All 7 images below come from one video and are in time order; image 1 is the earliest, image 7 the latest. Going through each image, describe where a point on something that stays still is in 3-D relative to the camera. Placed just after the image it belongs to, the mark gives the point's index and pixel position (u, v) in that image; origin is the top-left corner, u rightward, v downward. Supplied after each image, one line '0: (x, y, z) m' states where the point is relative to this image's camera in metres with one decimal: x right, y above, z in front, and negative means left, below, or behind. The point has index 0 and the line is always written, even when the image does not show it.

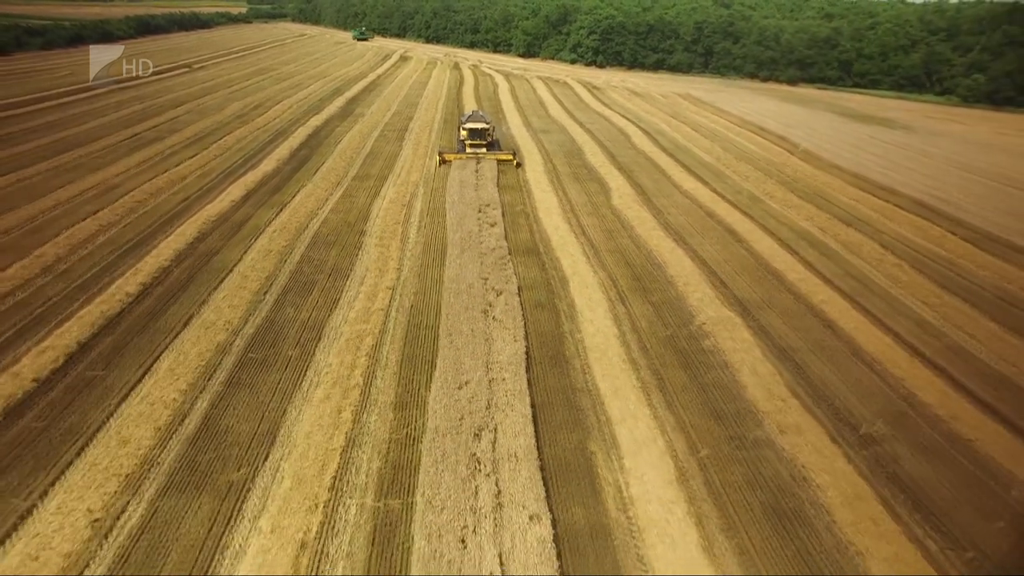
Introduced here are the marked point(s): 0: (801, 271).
0: (+9.6, +0.5, +12.0) m
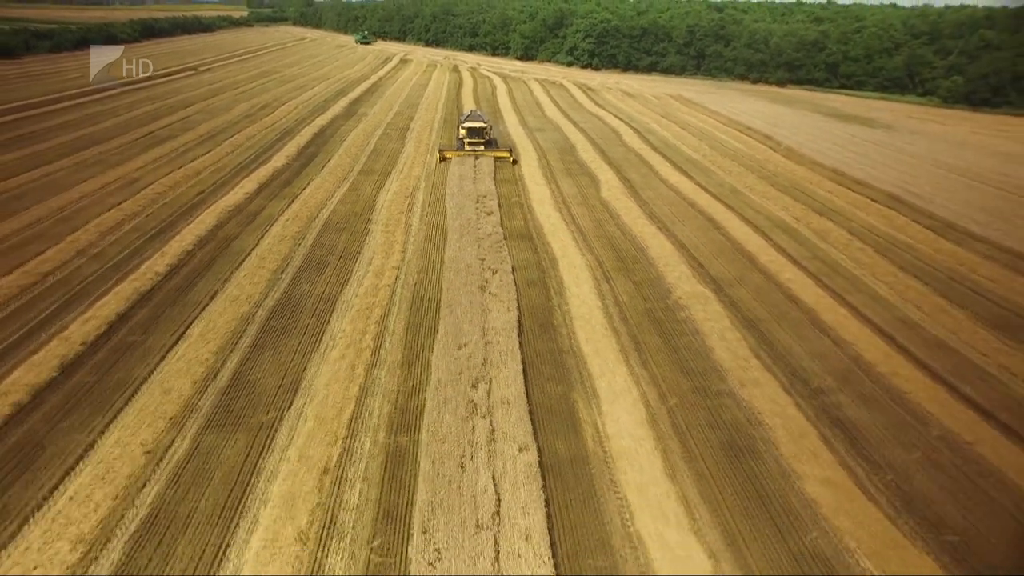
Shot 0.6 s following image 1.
0: (+9.4, +1.2, +13.1) m
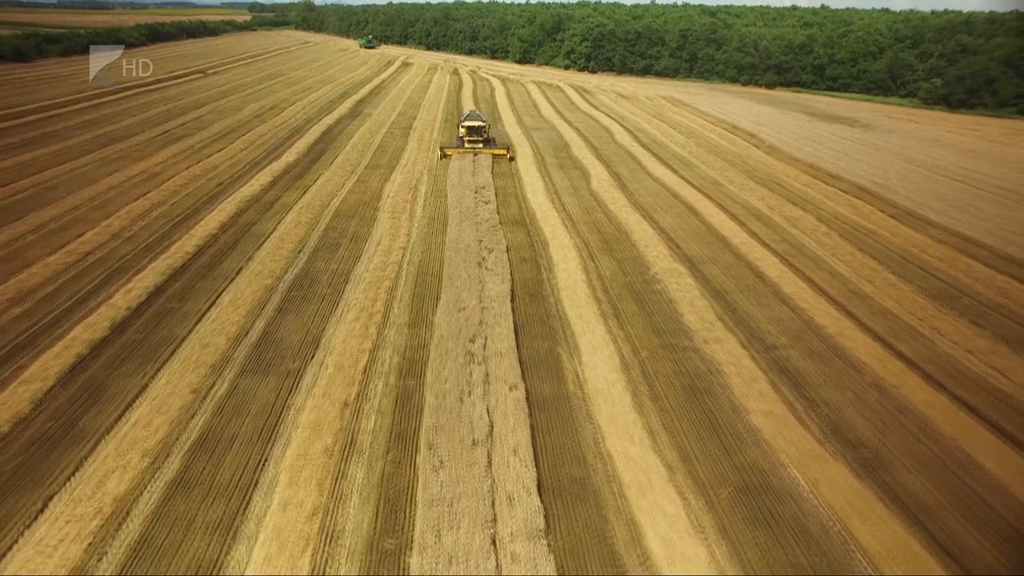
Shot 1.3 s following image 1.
0: (+9.2, +2.0, +14.4) m
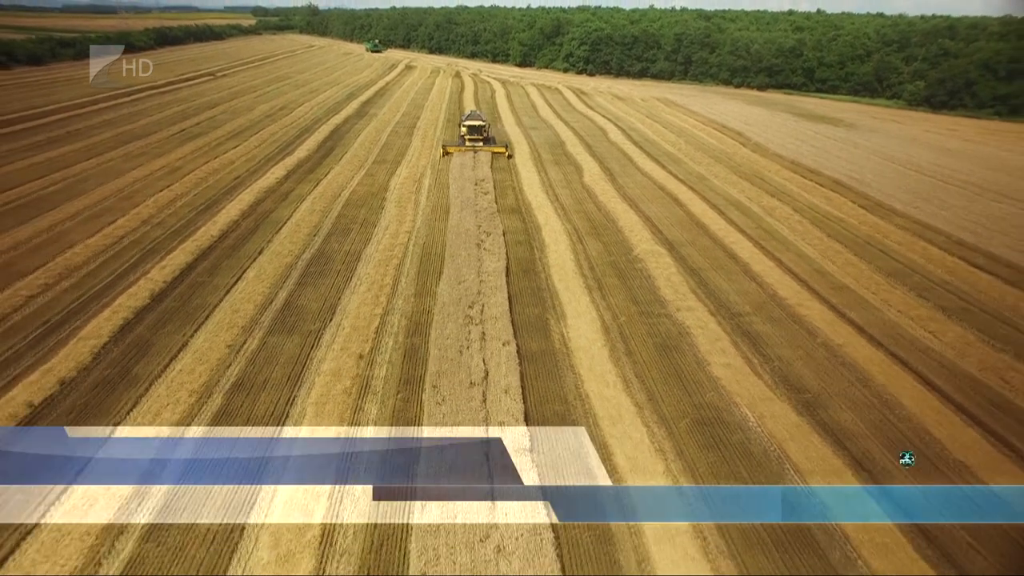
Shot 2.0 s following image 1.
0: (+9.1, +2.7, +15.6) m
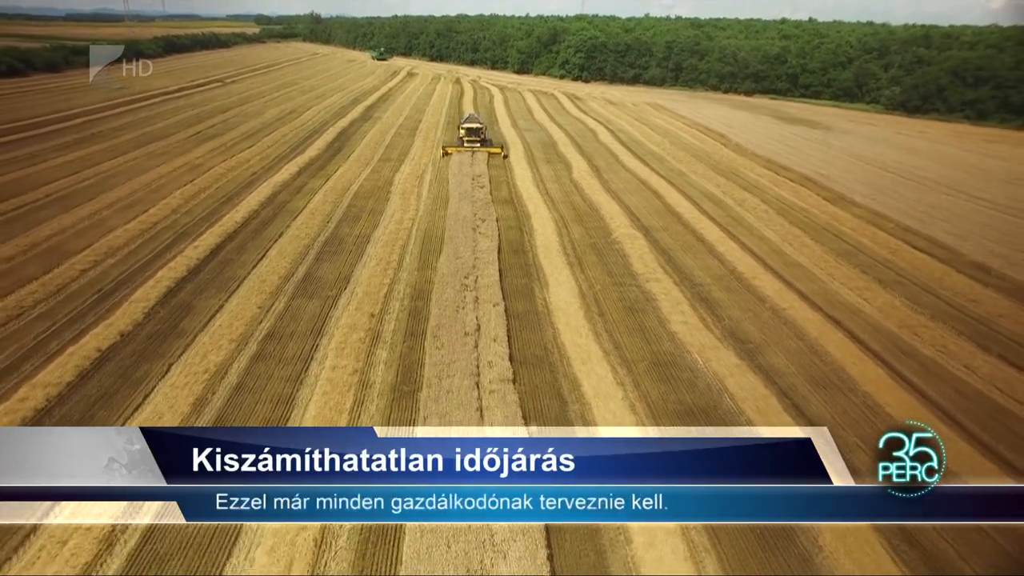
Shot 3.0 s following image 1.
0: (+8.7, +3.6, +17.3) m
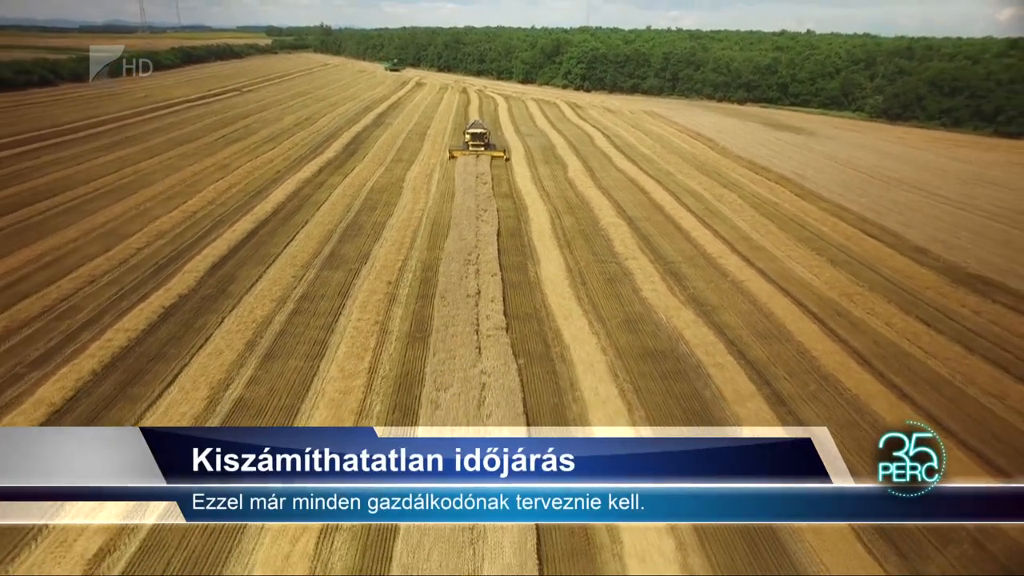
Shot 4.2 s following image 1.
0: (+8.7, +4.4, +19.3) m
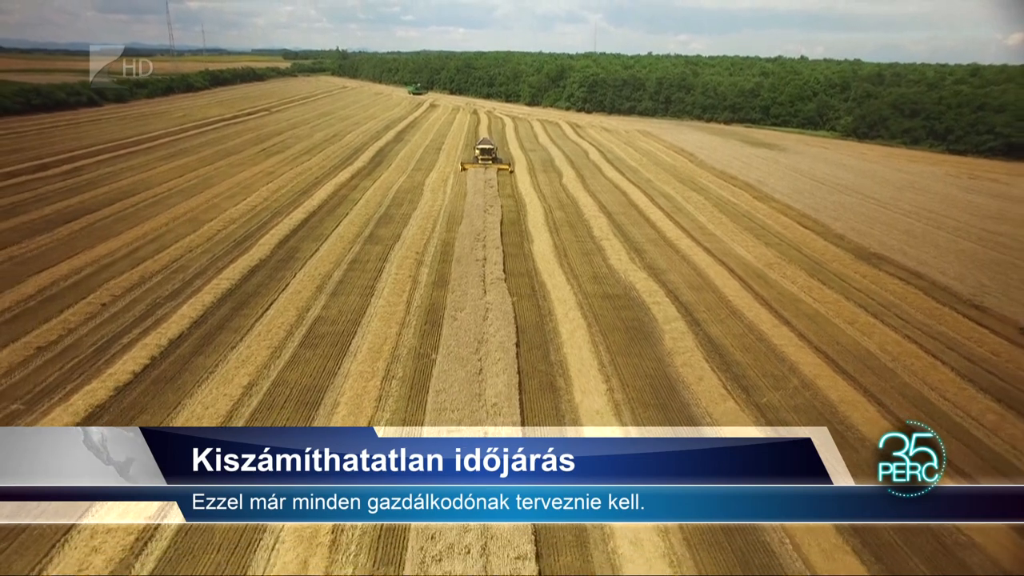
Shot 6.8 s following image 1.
0: (+8.8, +5.4, +23.2) m
